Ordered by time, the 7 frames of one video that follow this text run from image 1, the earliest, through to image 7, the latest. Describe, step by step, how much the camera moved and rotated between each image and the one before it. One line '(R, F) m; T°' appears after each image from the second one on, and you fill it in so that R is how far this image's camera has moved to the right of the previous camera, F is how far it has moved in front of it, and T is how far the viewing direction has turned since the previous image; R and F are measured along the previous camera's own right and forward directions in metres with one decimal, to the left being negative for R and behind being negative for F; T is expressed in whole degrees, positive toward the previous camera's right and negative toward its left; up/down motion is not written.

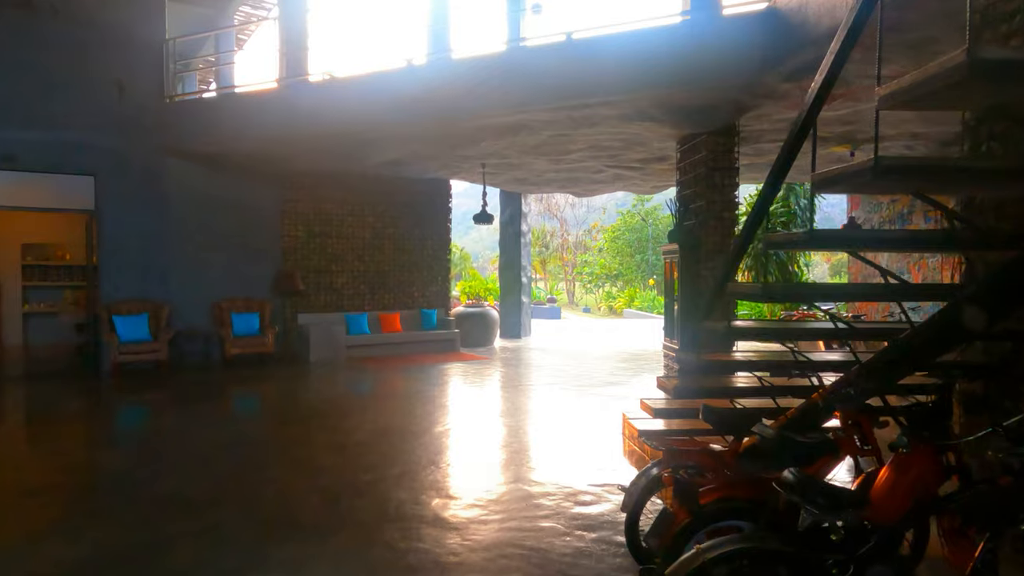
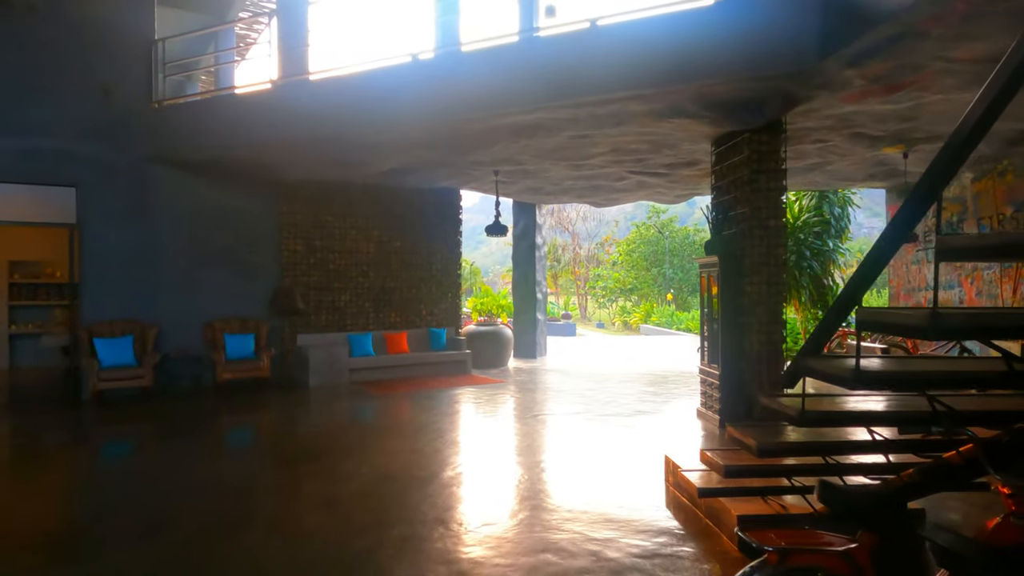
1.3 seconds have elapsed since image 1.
(-0.1, +0.7) m; -1°
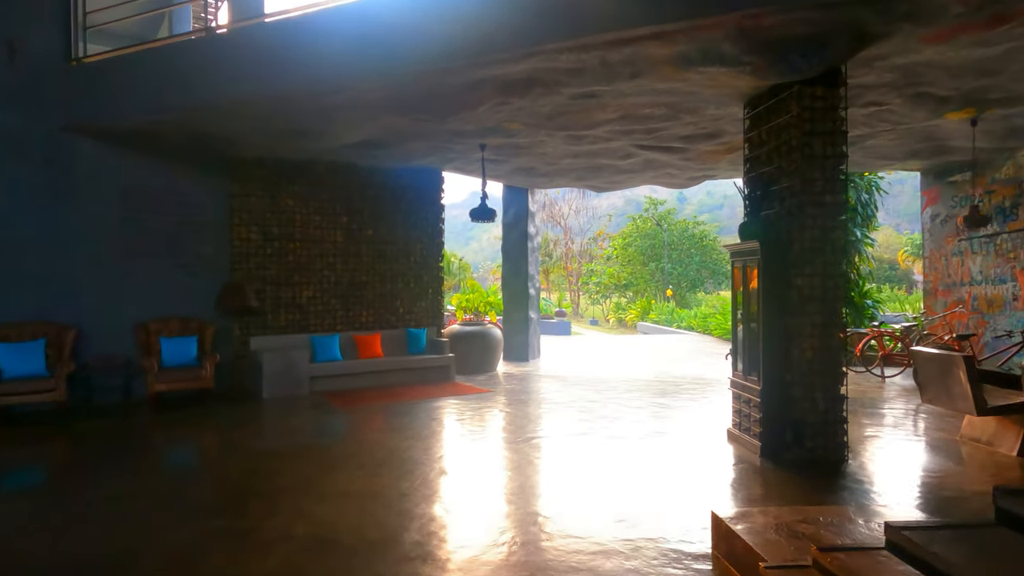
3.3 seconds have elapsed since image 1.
(0.0, +1.2) m; +1°
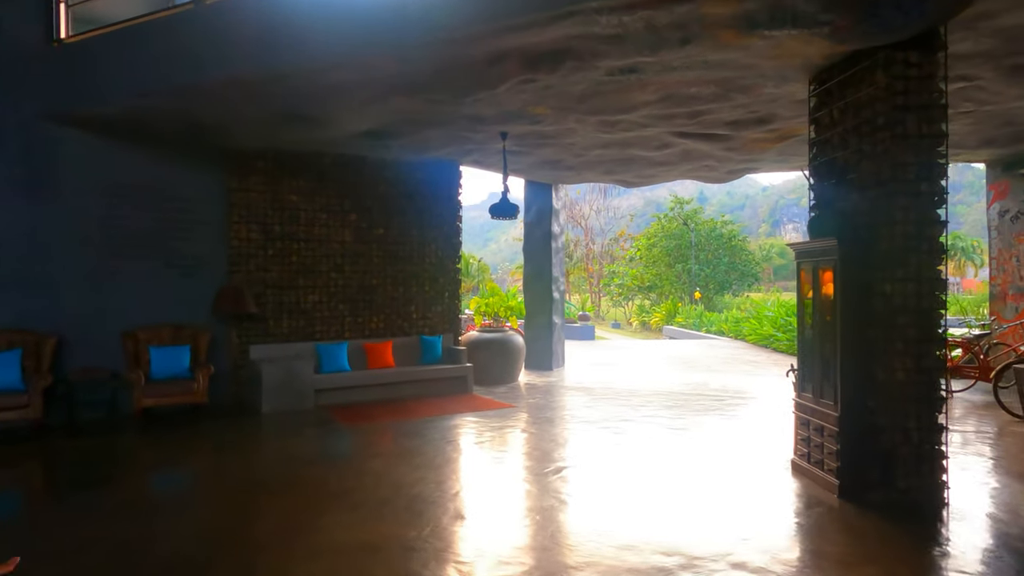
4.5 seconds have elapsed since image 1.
(-0.1, +0.7) m; -2°
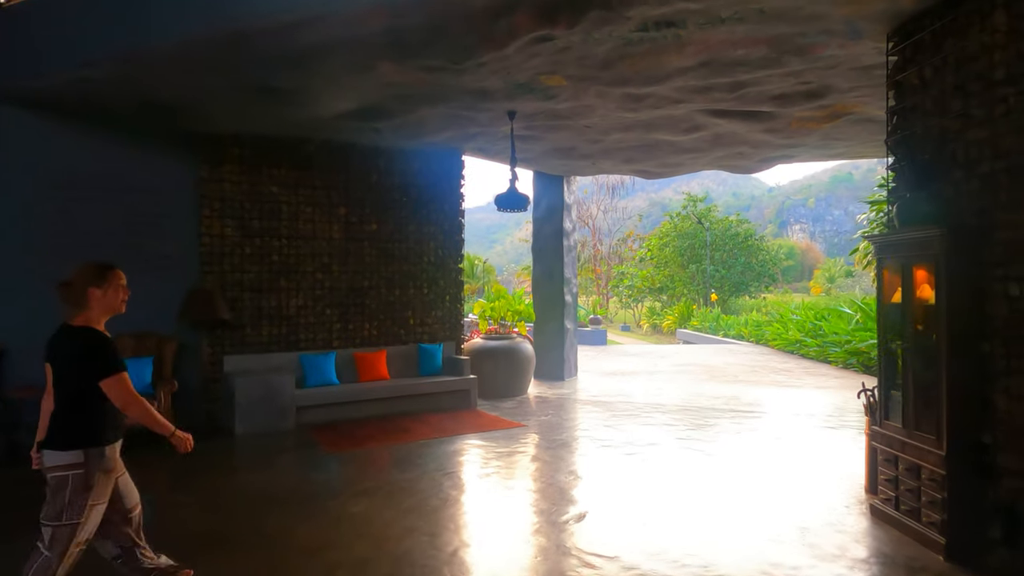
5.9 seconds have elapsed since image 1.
(0.0, +0.8) m; 0°
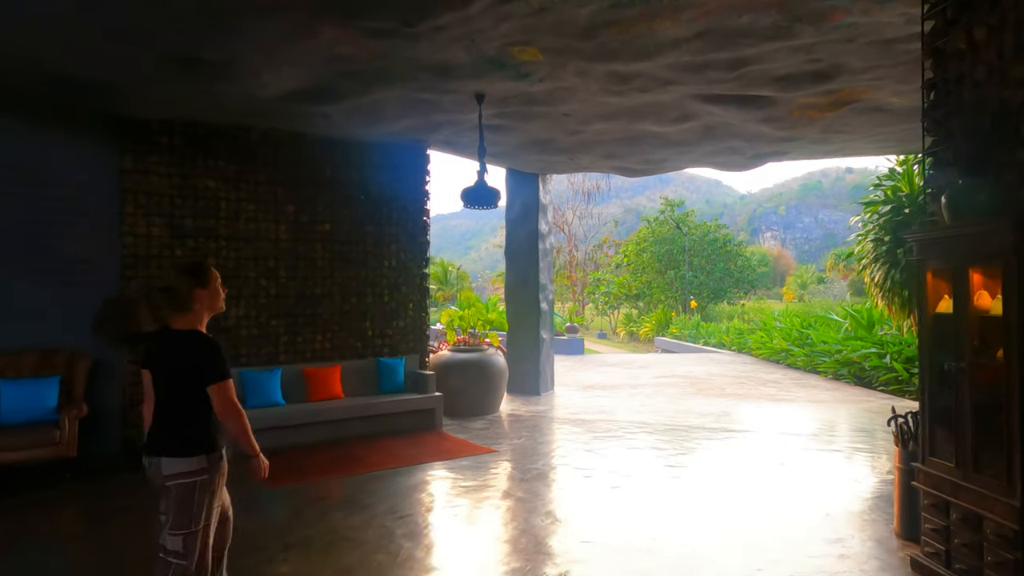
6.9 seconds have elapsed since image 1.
(0.0, +0.7) m; +2°
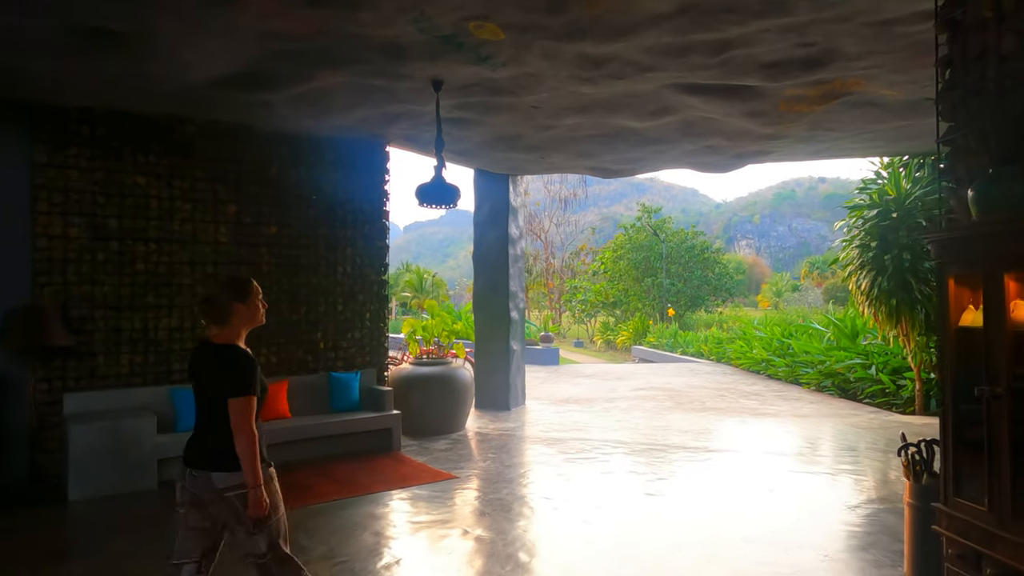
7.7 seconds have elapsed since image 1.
(+0.1, +0.5) m; +2°
